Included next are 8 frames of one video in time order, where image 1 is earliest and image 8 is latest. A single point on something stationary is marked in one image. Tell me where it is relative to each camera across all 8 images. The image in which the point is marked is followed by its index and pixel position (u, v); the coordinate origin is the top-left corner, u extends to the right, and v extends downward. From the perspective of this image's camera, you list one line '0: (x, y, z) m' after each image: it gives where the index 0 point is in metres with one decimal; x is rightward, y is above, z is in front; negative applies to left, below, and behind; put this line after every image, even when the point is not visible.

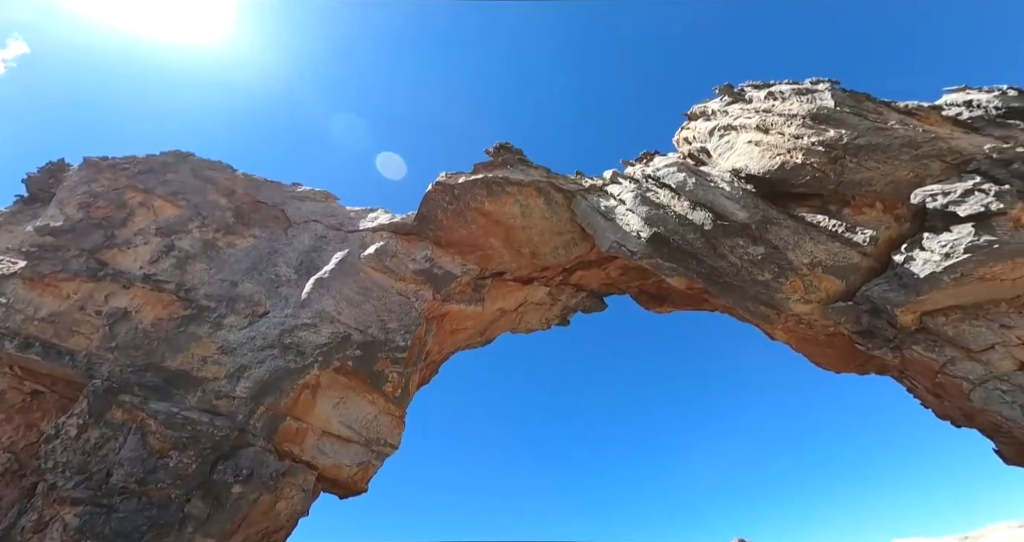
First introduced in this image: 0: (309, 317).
0: (-6.1, -1.2, +14.2) m
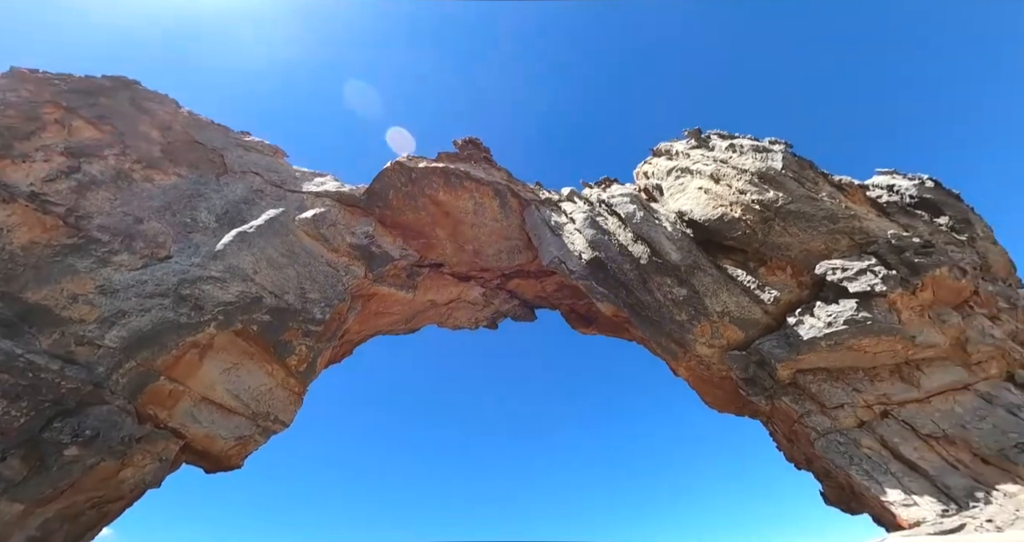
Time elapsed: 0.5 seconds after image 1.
0: (-8.5, 0.0, +13.4) m
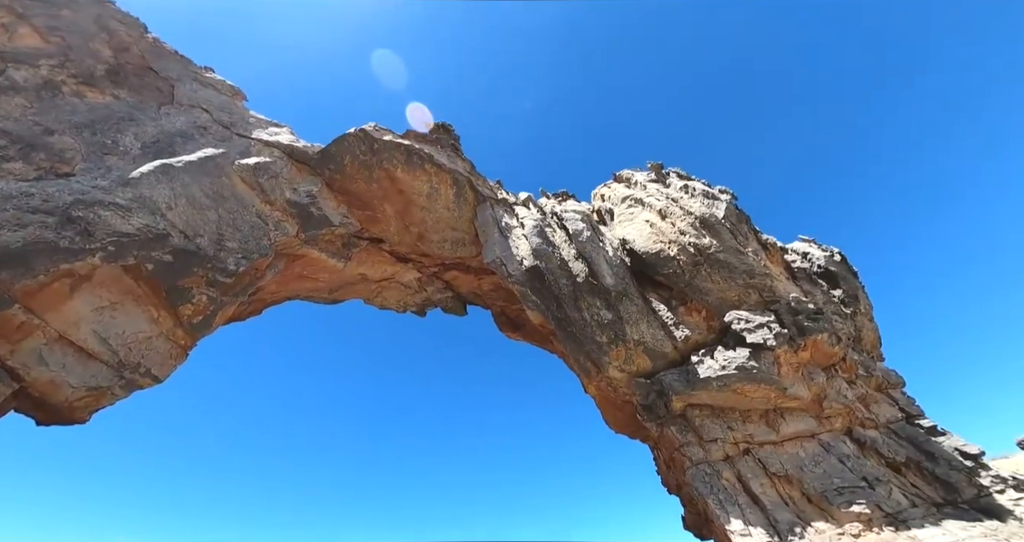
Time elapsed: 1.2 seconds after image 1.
0: (-11.0, +2.1, +12.8) m
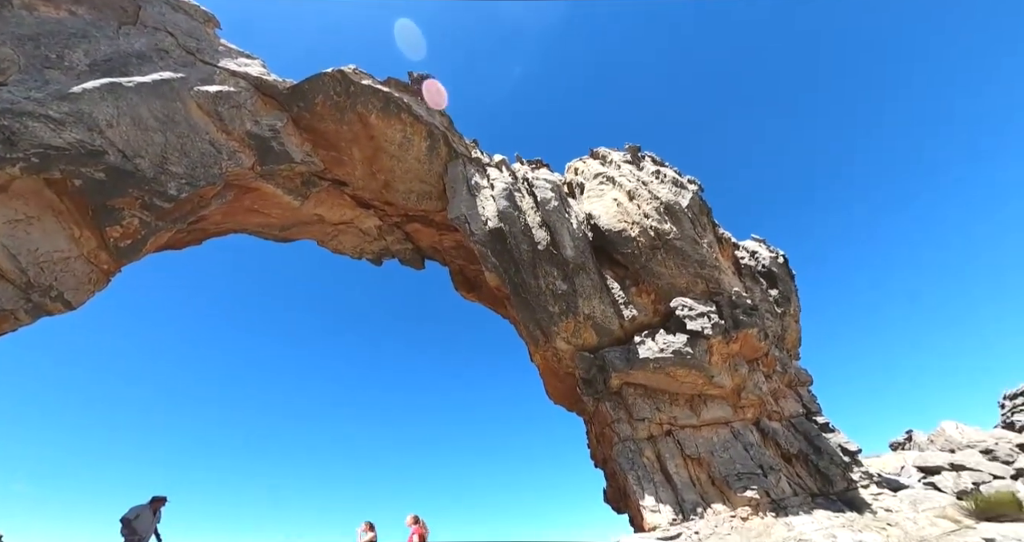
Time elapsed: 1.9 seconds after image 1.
0: (-12.0, +4.1, +12.0) m
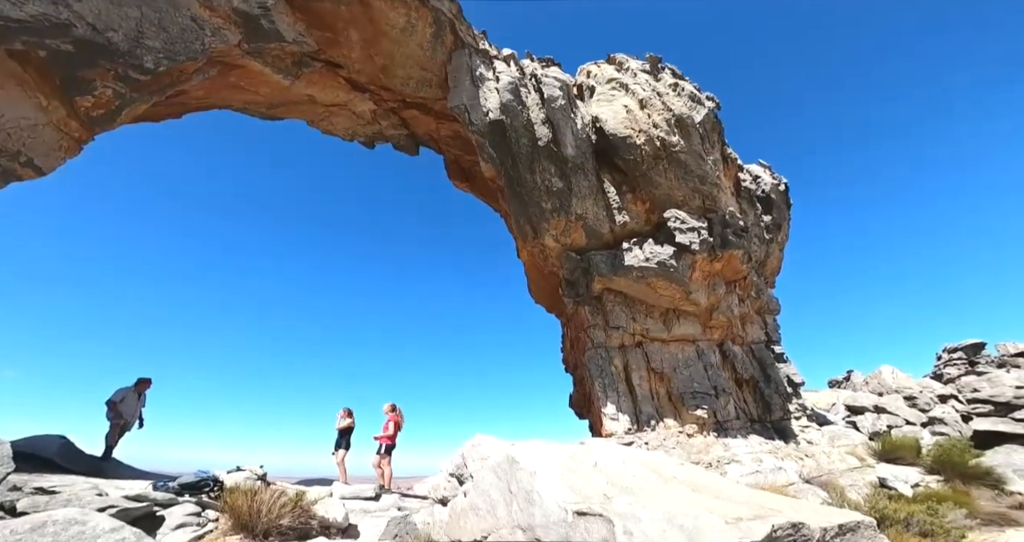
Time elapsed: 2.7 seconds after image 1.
0: (-11.4, +6.7, +11.1) m
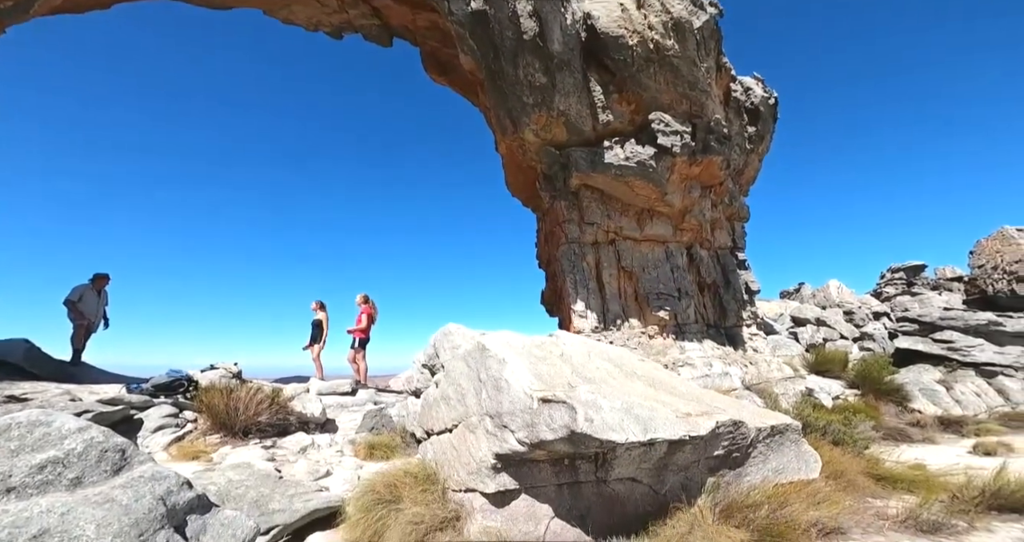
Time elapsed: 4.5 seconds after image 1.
0: (-11.5, +9.3, +8.6) m
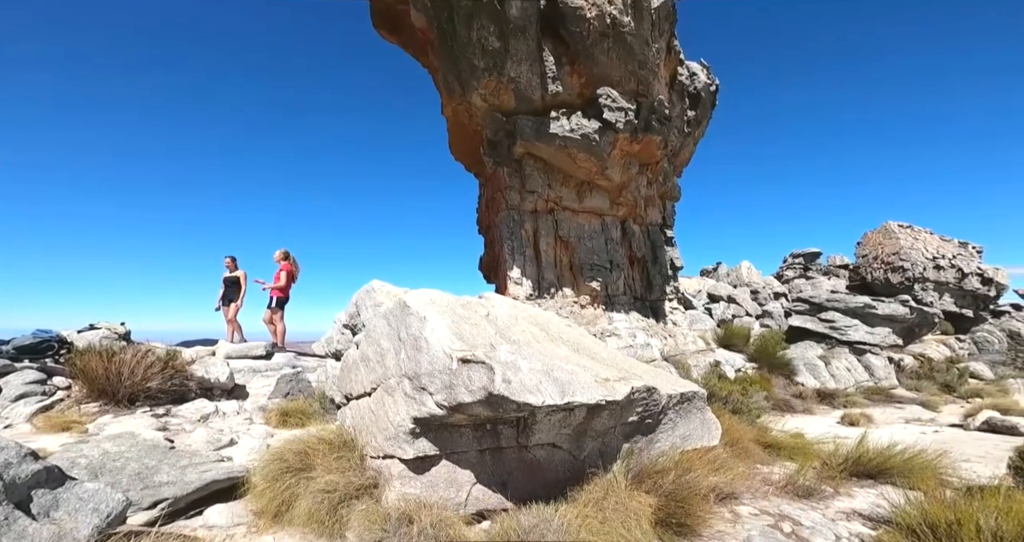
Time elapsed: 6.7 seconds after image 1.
0: (-11.9, +10.6, +6.0) m
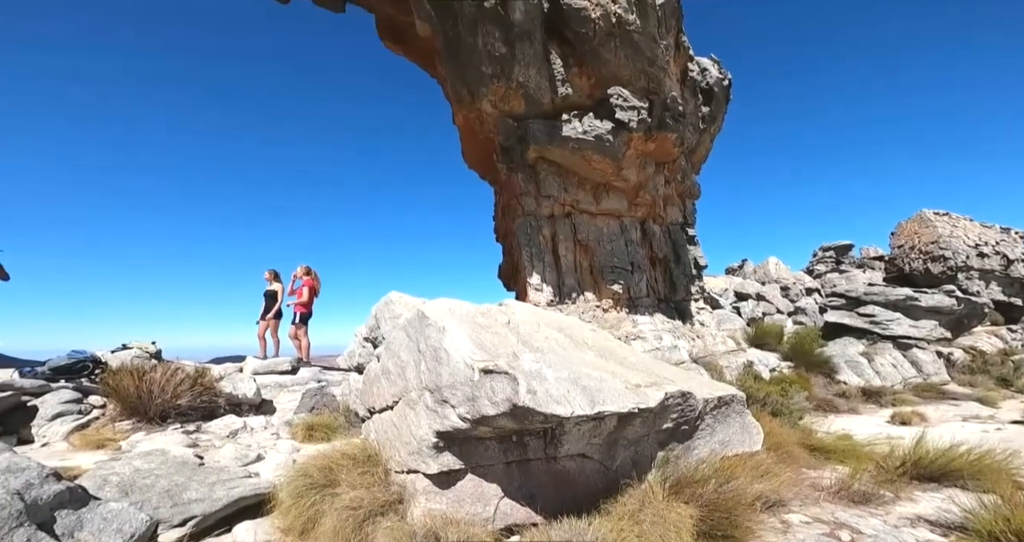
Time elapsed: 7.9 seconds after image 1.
0: (-12.1, +10.0, +6.6) m
